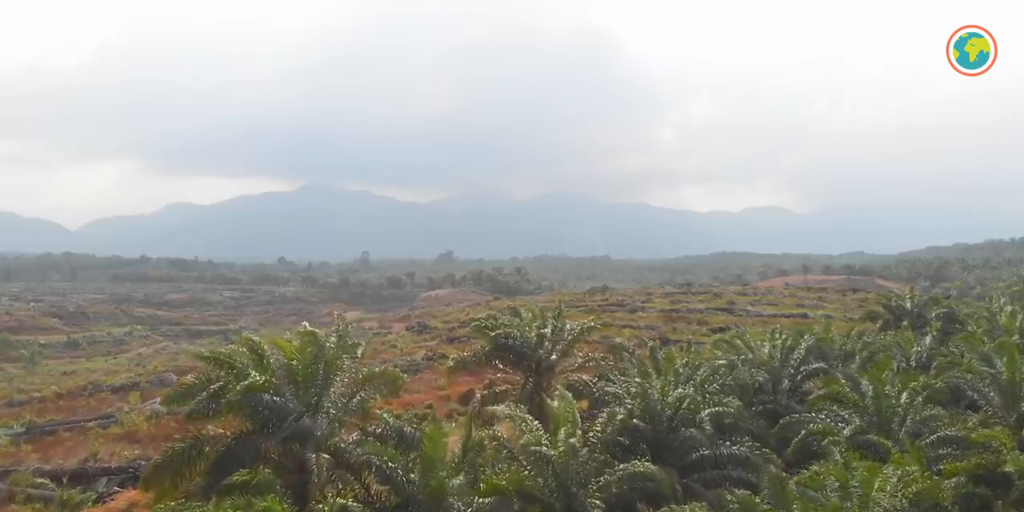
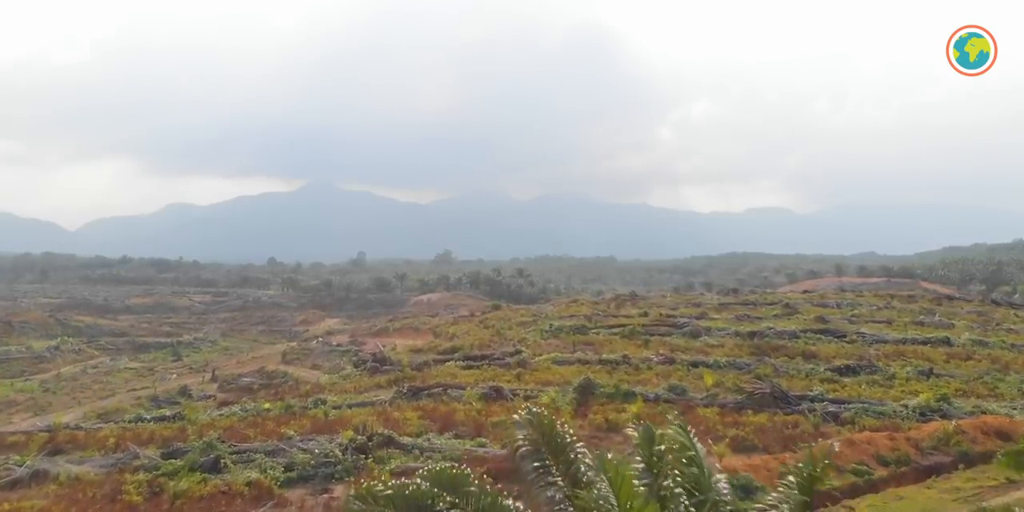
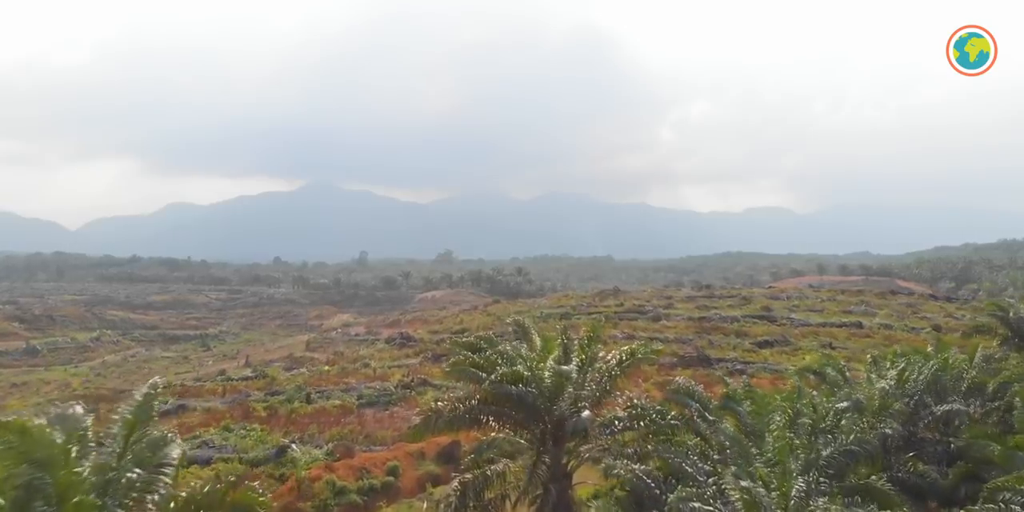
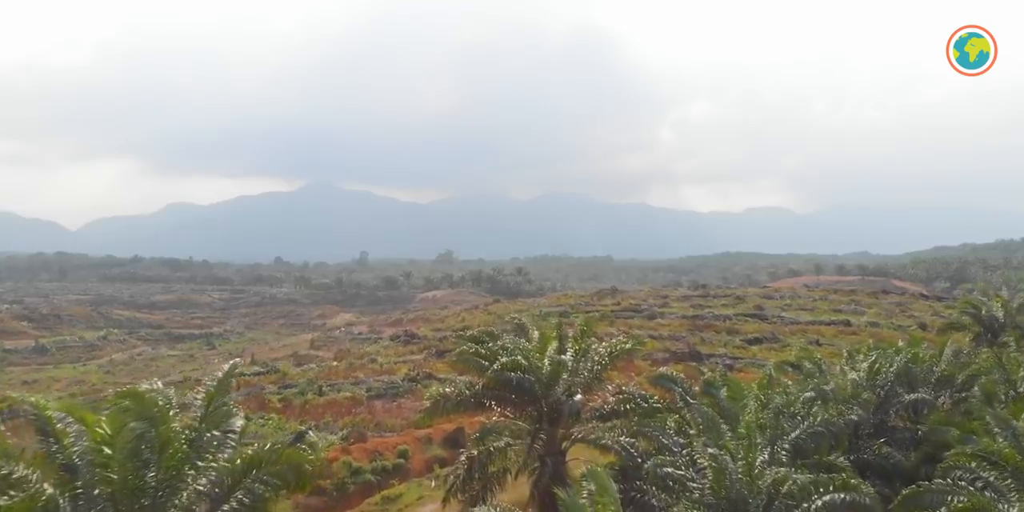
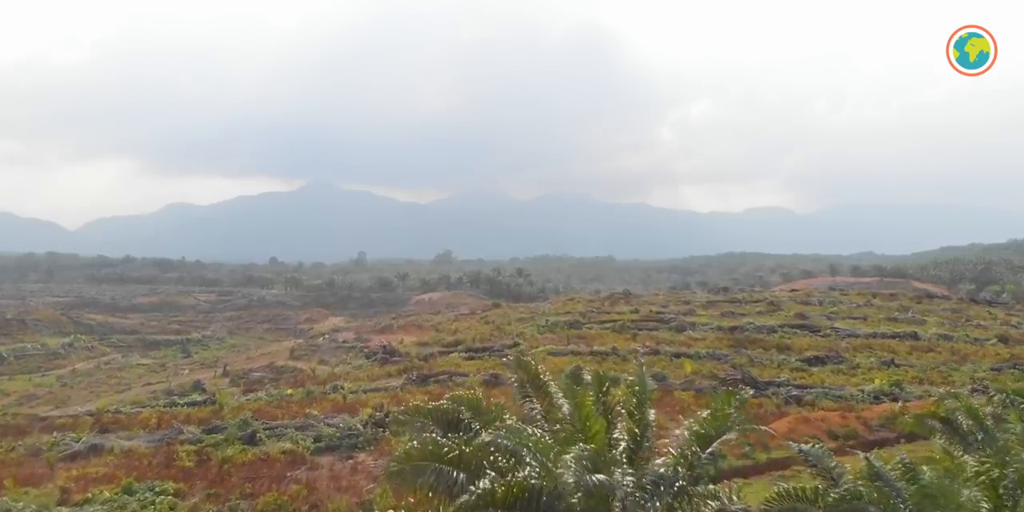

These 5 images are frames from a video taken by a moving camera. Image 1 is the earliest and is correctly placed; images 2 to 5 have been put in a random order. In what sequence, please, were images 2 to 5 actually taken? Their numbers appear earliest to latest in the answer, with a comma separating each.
4, 3, 5, 2
